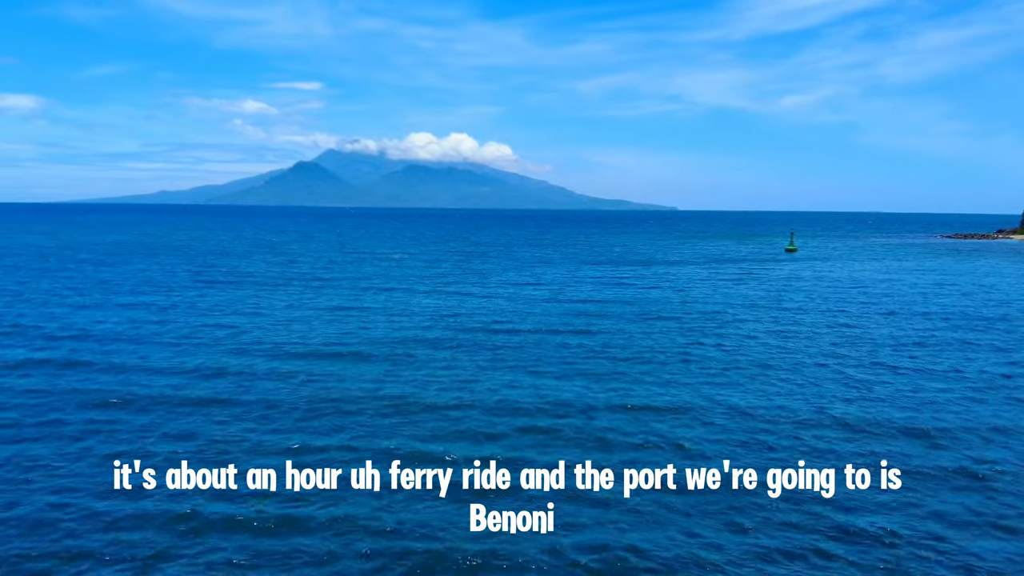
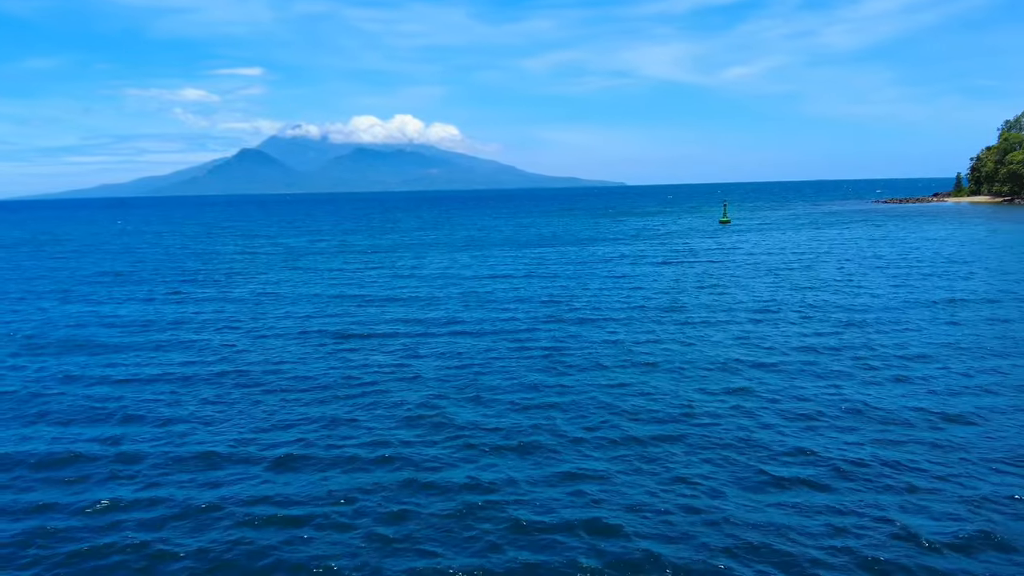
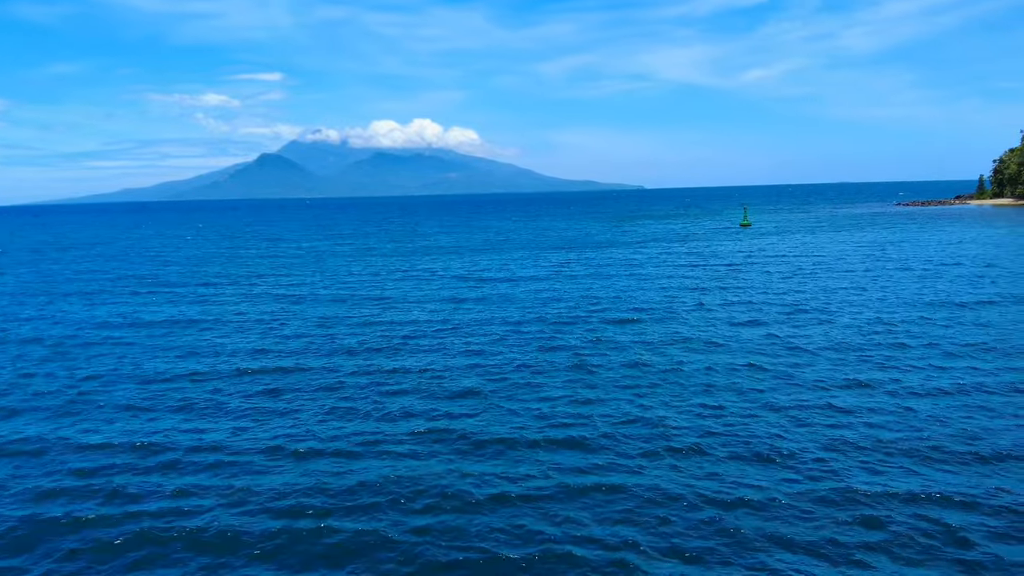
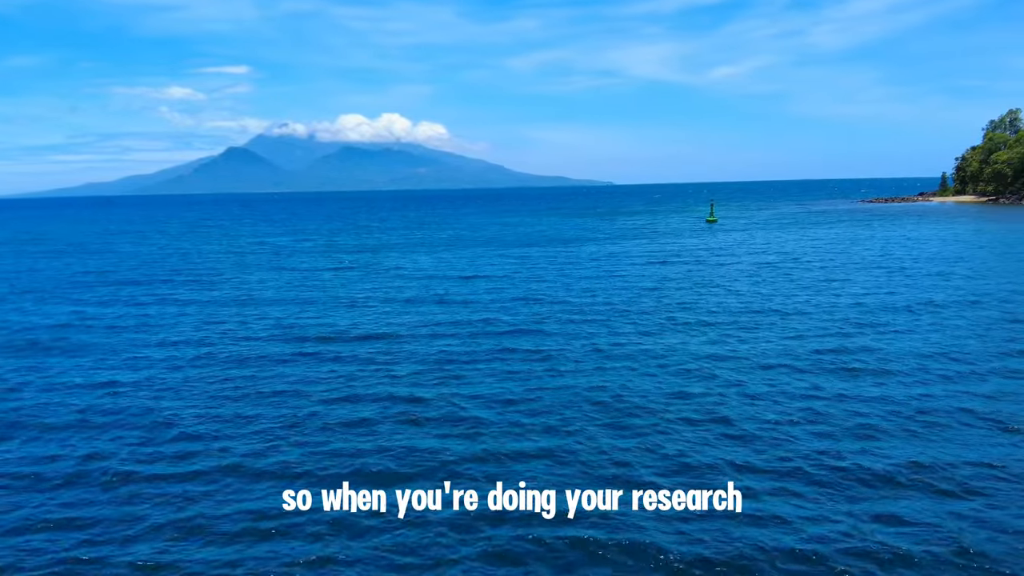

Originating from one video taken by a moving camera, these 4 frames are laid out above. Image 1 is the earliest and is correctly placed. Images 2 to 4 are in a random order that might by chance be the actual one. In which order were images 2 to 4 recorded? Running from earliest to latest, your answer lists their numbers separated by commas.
3, 2, 4
